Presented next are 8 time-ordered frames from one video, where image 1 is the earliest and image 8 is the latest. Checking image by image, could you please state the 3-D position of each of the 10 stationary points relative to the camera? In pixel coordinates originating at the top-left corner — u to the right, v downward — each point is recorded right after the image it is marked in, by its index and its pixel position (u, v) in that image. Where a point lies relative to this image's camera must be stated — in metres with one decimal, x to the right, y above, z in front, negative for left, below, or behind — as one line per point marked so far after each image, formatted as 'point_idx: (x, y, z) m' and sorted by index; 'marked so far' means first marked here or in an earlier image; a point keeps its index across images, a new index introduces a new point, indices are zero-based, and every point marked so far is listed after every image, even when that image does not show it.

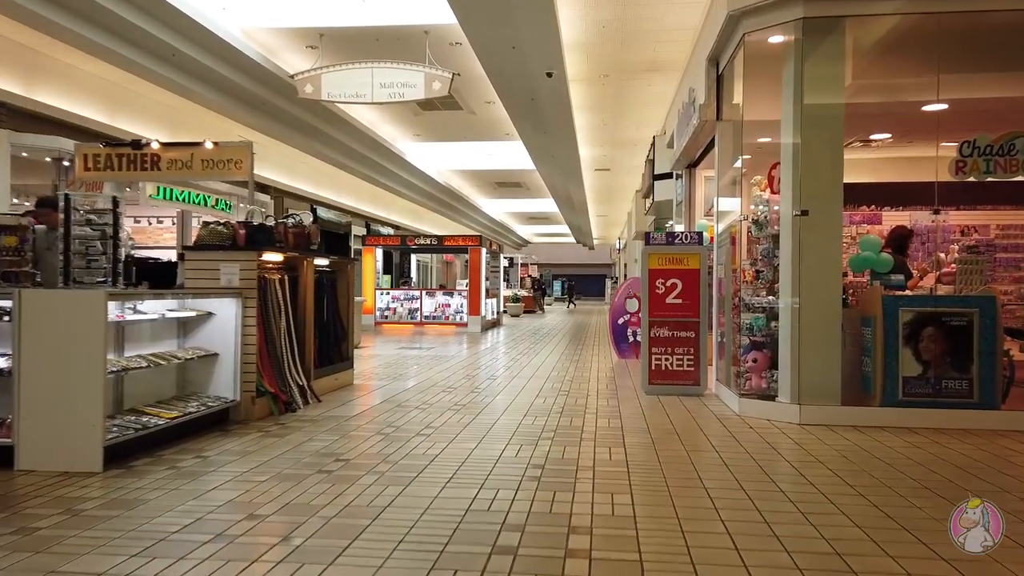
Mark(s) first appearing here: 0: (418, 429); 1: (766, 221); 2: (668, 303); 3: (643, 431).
0: (-0.7, -1.0, +5.2) m
1: (+2.3, +0.6, +6.3) m
2: (+1.6, -0.1, +6.9) m
3: (+1.0, -1.1, +5.3) m
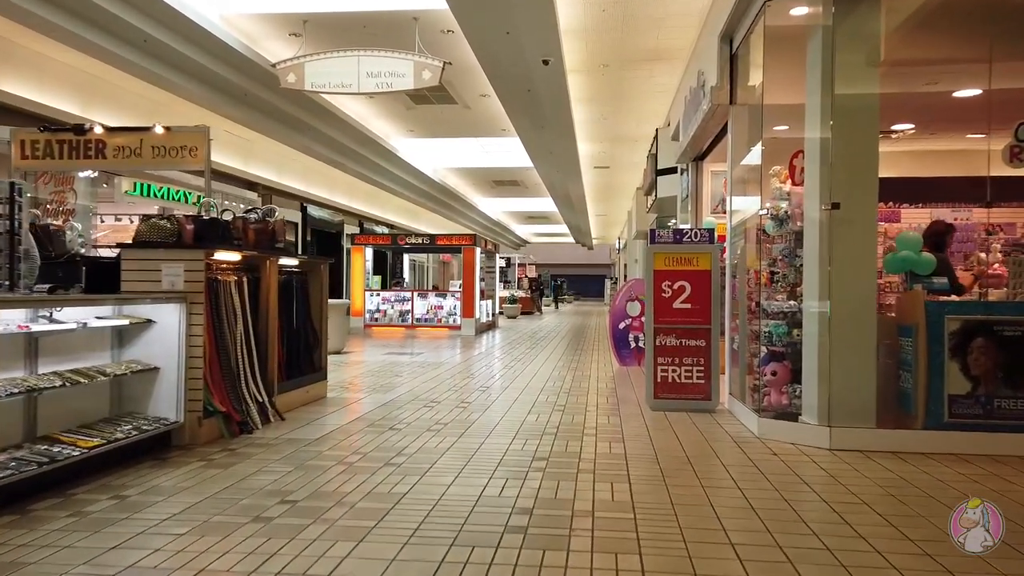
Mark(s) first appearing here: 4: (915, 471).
0: (-0.8, -1.1, +4.5) m
1: (+2.2, +0.6, +5.6) m
2: (+1.5, -0.2, +6.2) m
3: (+0.9, -1.1, +4.6) m
4: (+2.5, -1.1, +4.3) m
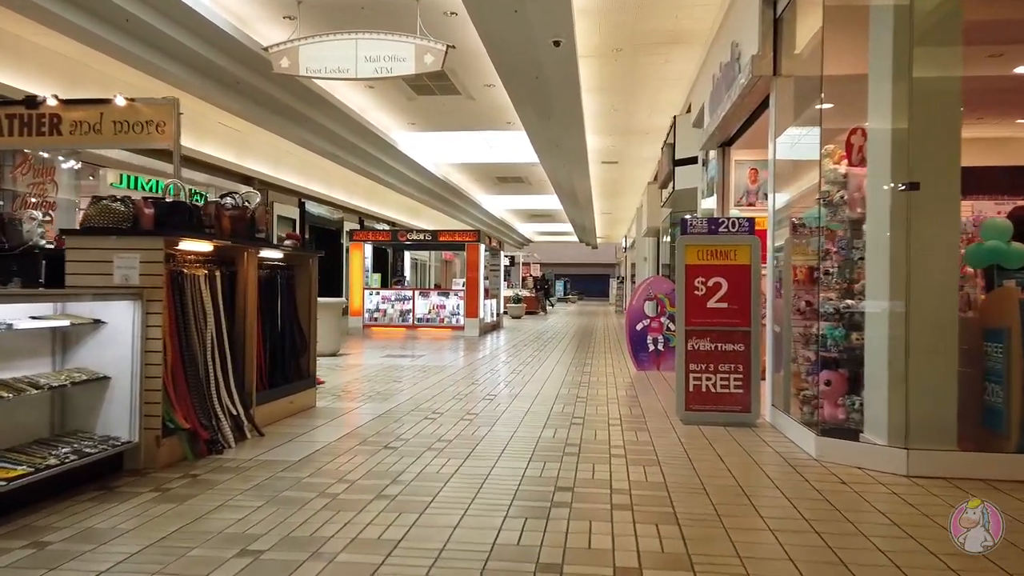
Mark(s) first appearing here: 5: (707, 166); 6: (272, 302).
0: (-0.7, -1.0, +3.8) m
1: (+2.3, +0.6, +4.9) m
2: (+1.6, -0.2, +5.5) m
3: (+1.0, -1.1, +3.9) m
4: (+2.6, -1.1, +3.5) m
5: (+2.6, +1.6, +9.2) m
6: (-1.9, -0.1, +5.5) m
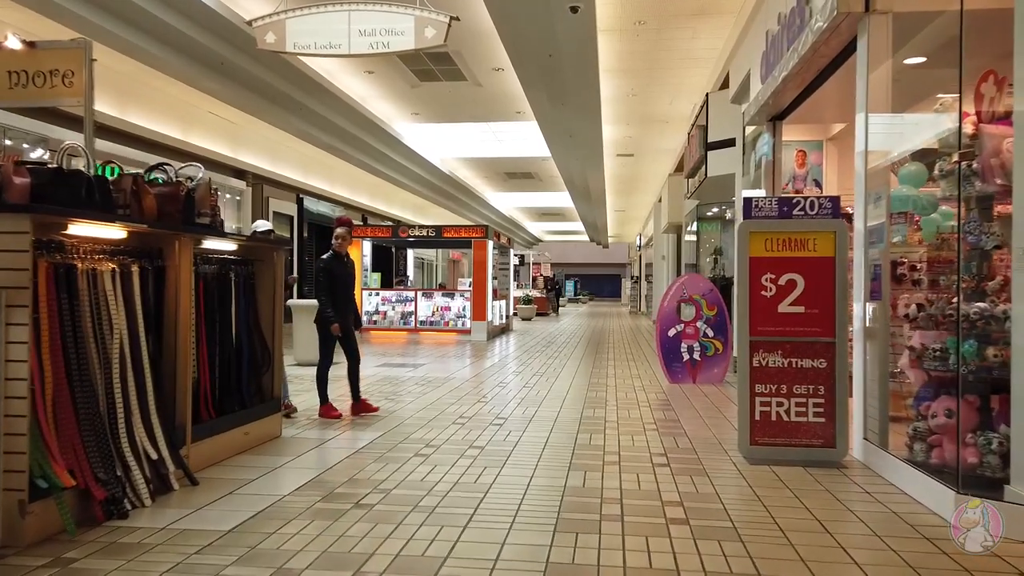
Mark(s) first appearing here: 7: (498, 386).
0: (-0.6, -1.0, +2.6) m
1: (+2.4, +0.6, +3.6) m
2: (+1.7, -0.1, +4.3) m
3: (+1.1, -1.1, +2.6) m
4: (+2.6, -1.1, +2.3) m
5: (+2.7, +1.6, +7.9) m
6: (-1.8, -0.1, +4.3) m
7: (-0.2, -1.2, +8.7) m
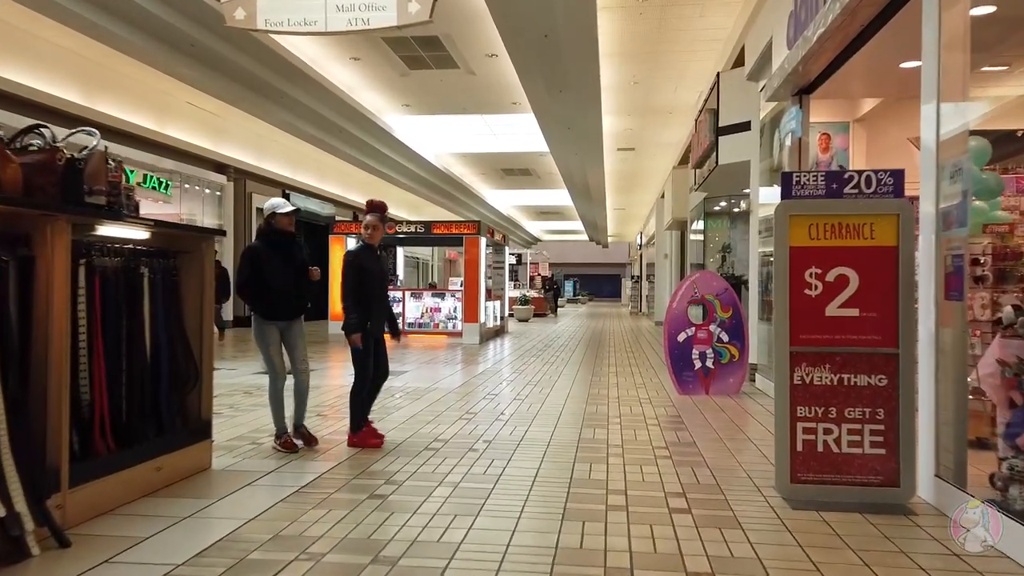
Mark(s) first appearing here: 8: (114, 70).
0: (-0.7, -1.0, +1.7) m
1: (+2.3, +0.6, +2.8) m
2: (+1.6, -0.1, +3.4) m
3: (+1.0, -1.0, +1.8) m
4: (+2.5, -1.1, +1.4) m
5: (+2.6, +1.6, +7.1) m
6: (-1.9, -0.1, +3.5) m
7: (-0.3, -1.2, +7.8) m
8: (-7.4, +4.1, +12.9) m
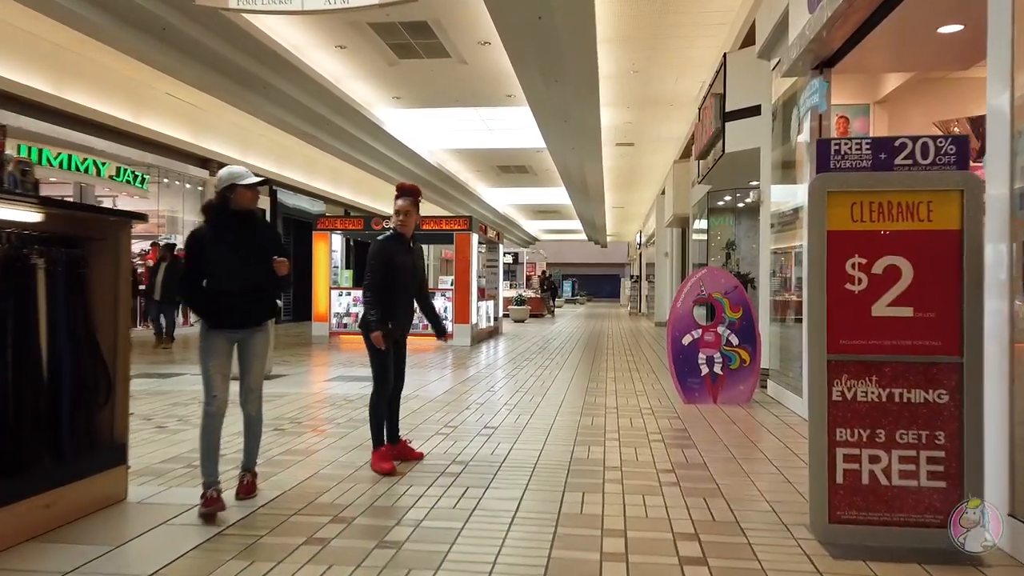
0: (-0.8, -1.0, +1.1) m
1: (+2.2, +0.6, +2.1) m
2: (+1.4, -0.1, +2.8) m
3: (+0.9, -1.0, +1.1) m
4: (+2.4, -1.1, +0.8) m
5: (+2.5, +1.7, +6.4) m
6: (-2.0, -0.1, +2.8) m
7: (-0.4, -1.2, +7.1) m
8: (-7.5, +4.1, +12.3) m
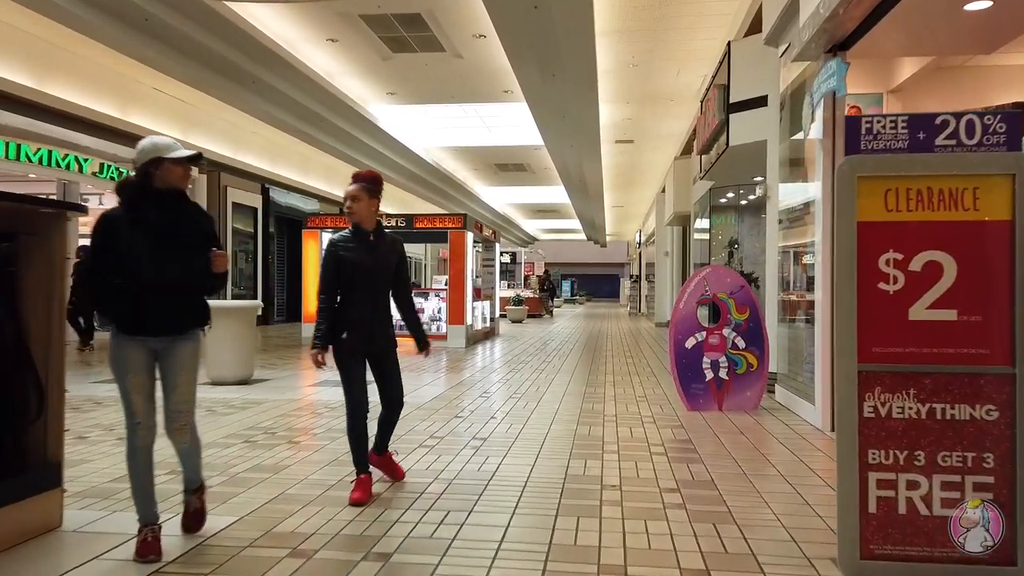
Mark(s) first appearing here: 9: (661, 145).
0: (-0.9, -1.0, +0.7) m
1: (+2.1, +0.6, +1.8) m
2: (+1.4, -0.1, +2.4) m
3: (+0.8, -1.0, +0.8) m
4: (+2.4, -1.1, +0.4) m
5: (+2.4, +1.7, +6.1) m
6: (-2.1, -0.1, +2.5) m
7: (-0.4, -1.2, +6.8) m
8: (-7.6, +4.1, +11.9) m
9: (+4.2, +4.0, +19.3) m
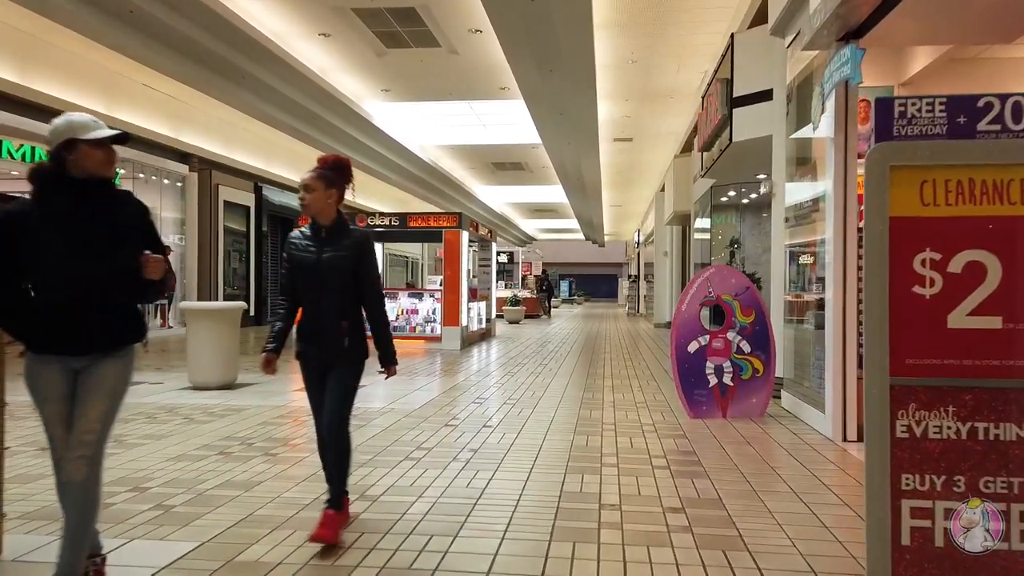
0: (-0.9, -1.0, +0.4) m
1: (+2.1, +0.6, +1.5) m
2: (+1.3, -0.1, +2.1) m
3: (+0.8, -1.0, +0.5) m
4: (+2.3, -1.1, +0.1) m
5: (+2.4, +1.7, +5.8) m
6: (-2.1, -0.1, +2.2) m
7: (-0.5, -1.2, +6.5) m
8: (-7.6, +4.1, +11.6) m
9: (+4.1, +4.0, +19.0) m
